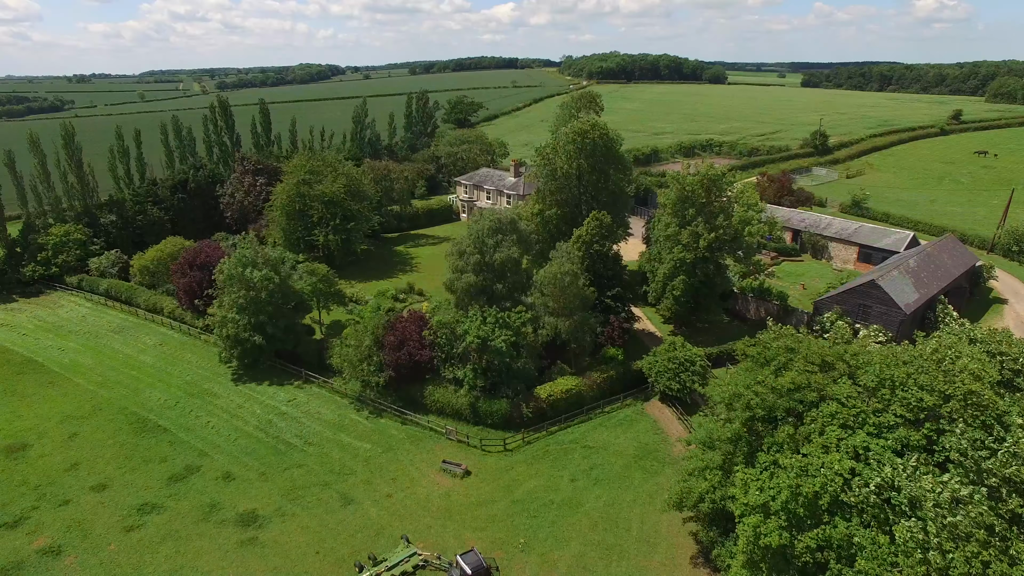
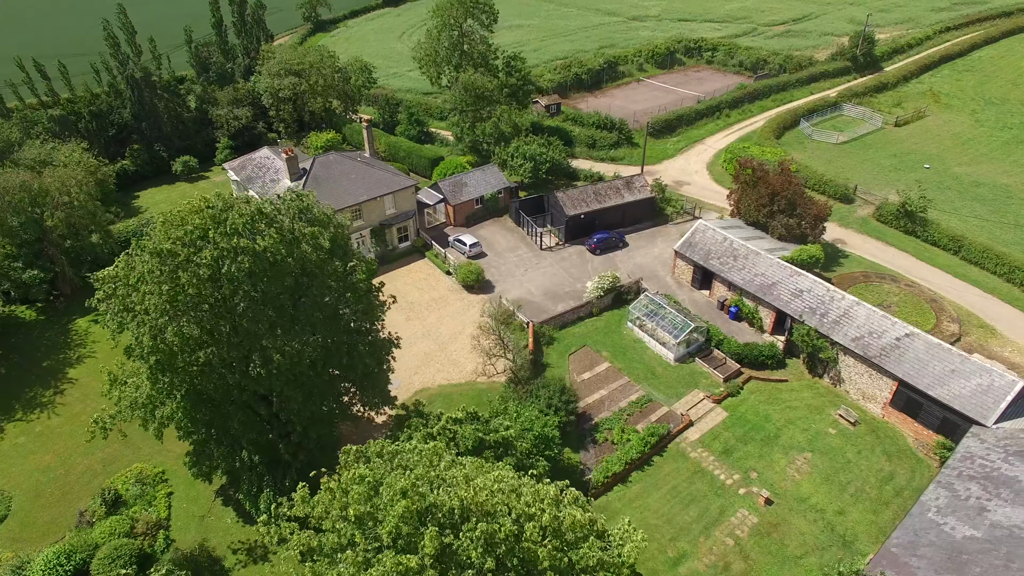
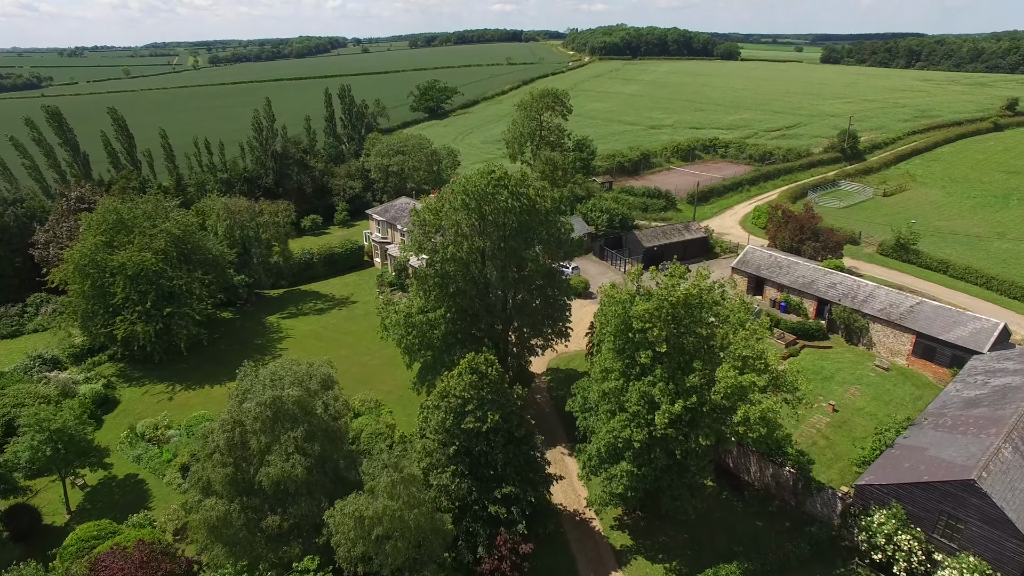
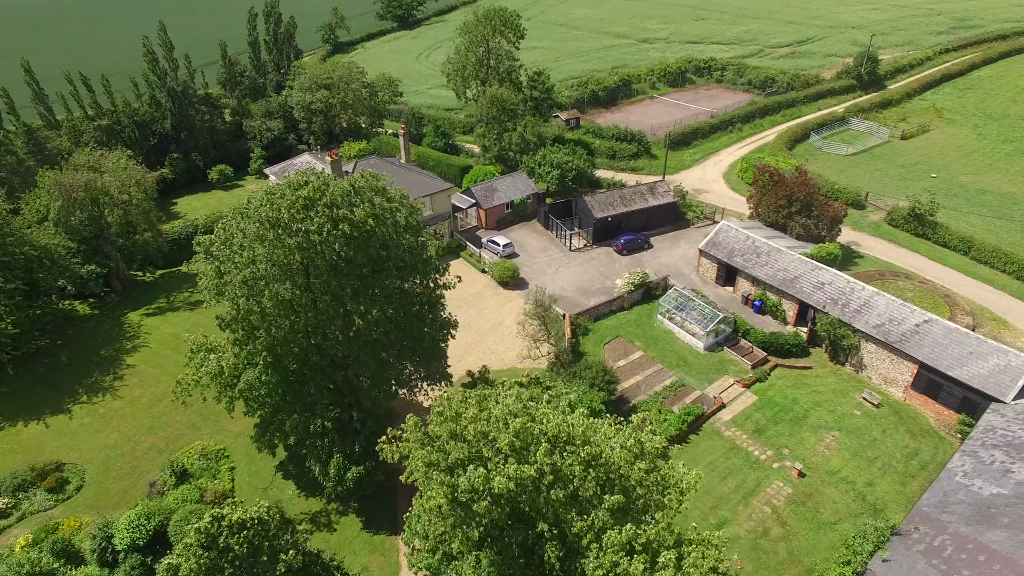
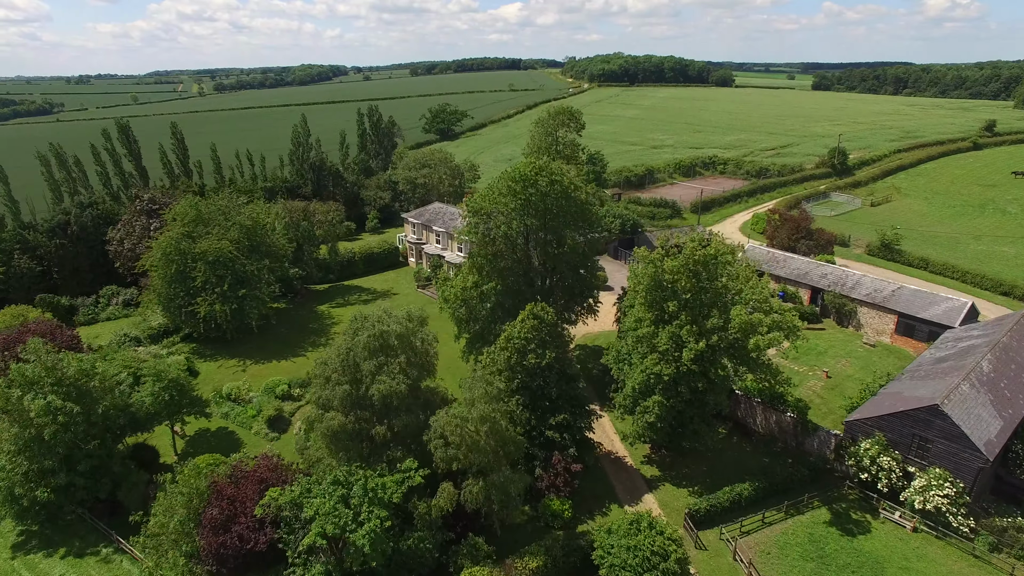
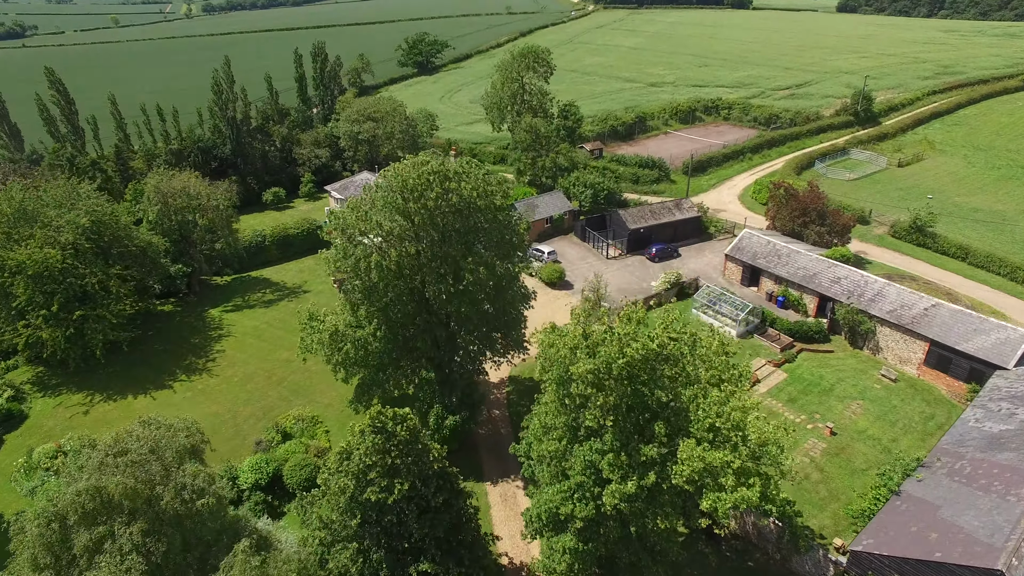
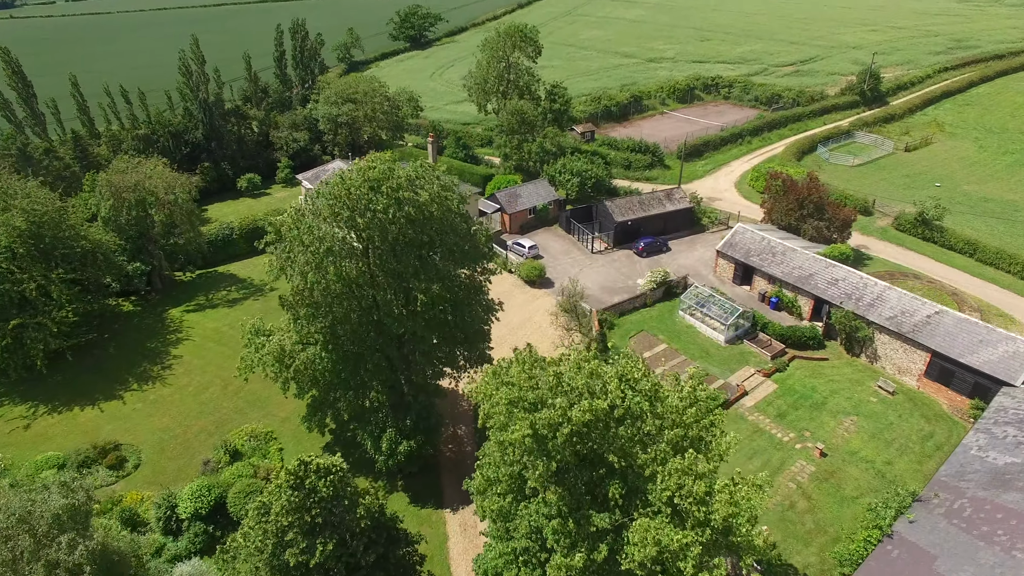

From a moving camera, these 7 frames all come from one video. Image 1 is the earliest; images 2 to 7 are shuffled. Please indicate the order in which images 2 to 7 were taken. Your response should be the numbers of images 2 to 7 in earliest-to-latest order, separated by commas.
5, 3, 6, 7, 4, 2
